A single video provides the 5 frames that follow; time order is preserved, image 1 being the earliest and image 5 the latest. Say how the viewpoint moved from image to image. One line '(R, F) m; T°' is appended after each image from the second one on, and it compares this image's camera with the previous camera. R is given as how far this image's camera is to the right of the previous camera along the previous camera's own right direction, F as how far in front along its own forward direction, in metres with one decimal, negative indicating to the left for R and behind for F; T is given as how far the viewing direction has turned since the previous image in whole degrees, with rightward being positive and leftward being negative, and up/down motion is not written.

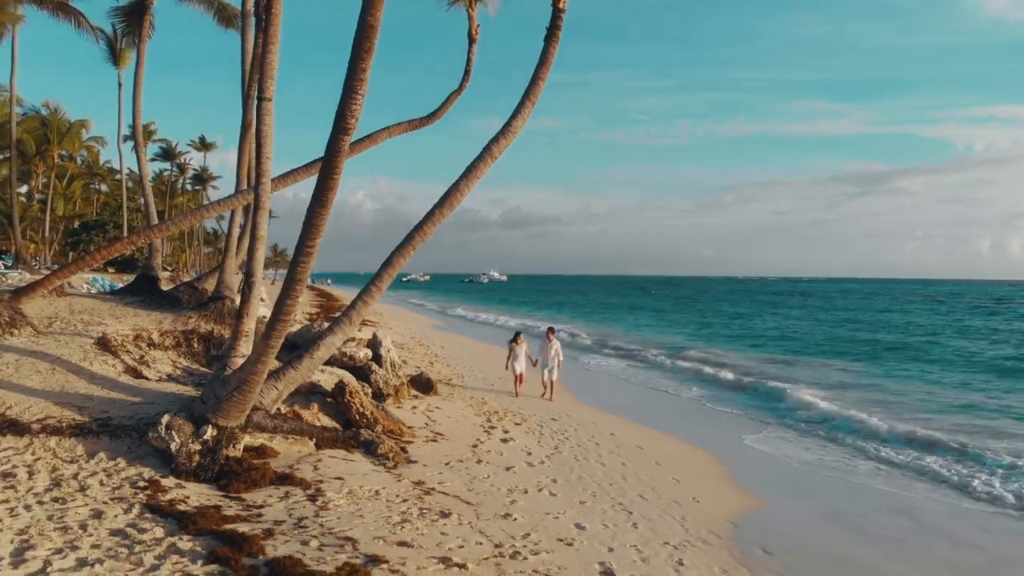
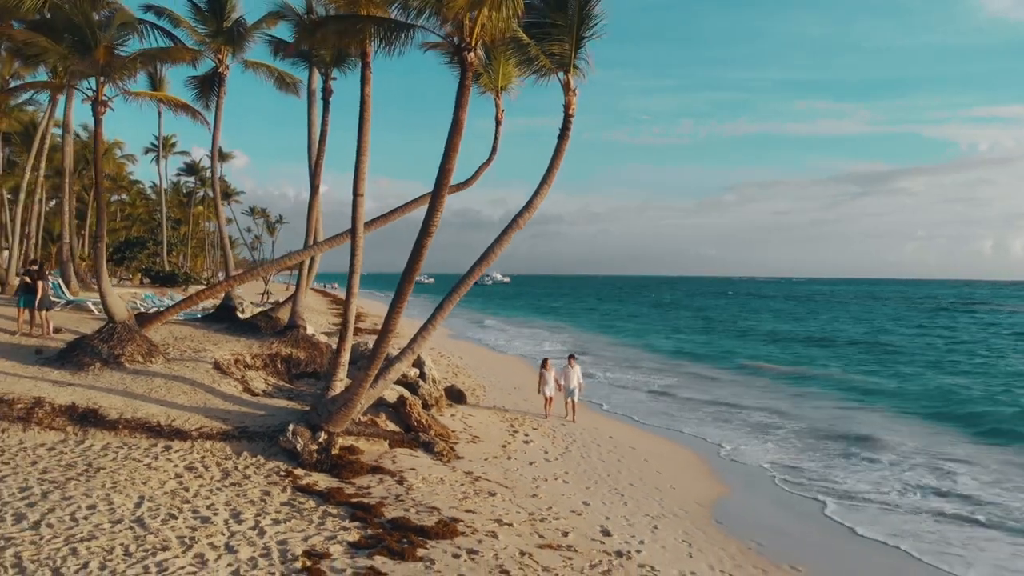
(-0.3, -2.3) m; 0°
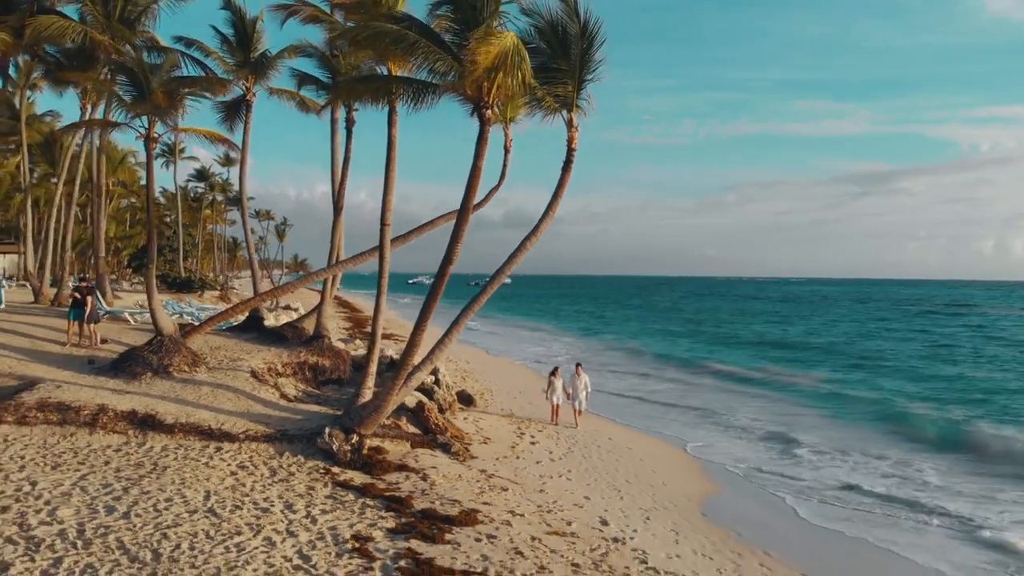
(-0.1, -1.1) m; 0°
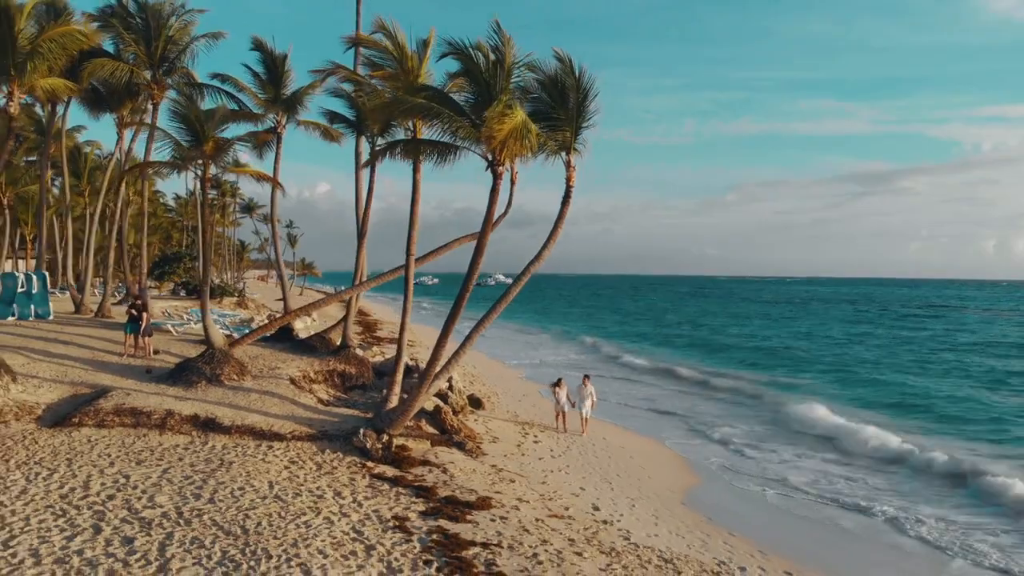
(-0.1, -1.6) m; 0°
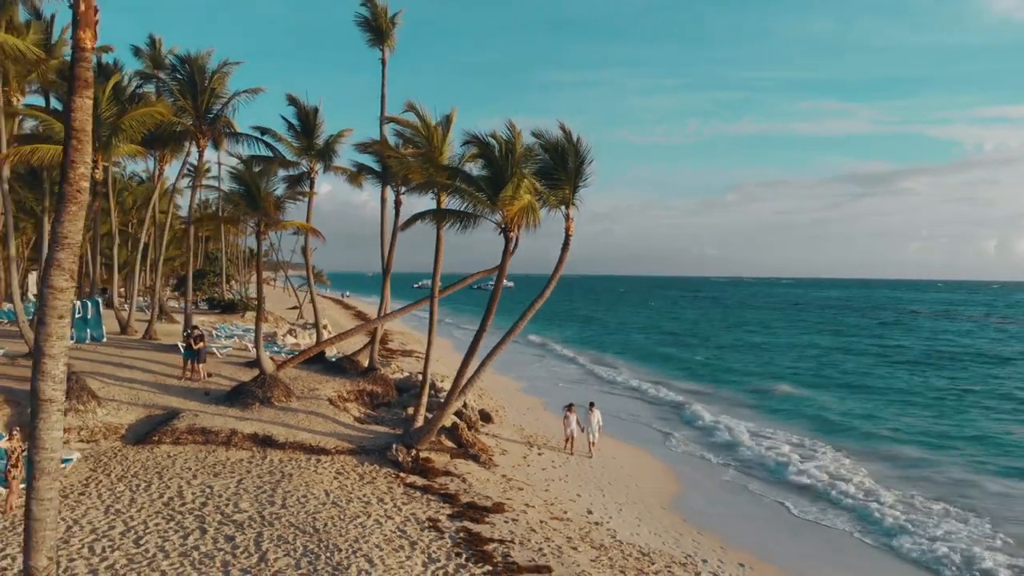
(-0.2, -2.1) m; 0°
